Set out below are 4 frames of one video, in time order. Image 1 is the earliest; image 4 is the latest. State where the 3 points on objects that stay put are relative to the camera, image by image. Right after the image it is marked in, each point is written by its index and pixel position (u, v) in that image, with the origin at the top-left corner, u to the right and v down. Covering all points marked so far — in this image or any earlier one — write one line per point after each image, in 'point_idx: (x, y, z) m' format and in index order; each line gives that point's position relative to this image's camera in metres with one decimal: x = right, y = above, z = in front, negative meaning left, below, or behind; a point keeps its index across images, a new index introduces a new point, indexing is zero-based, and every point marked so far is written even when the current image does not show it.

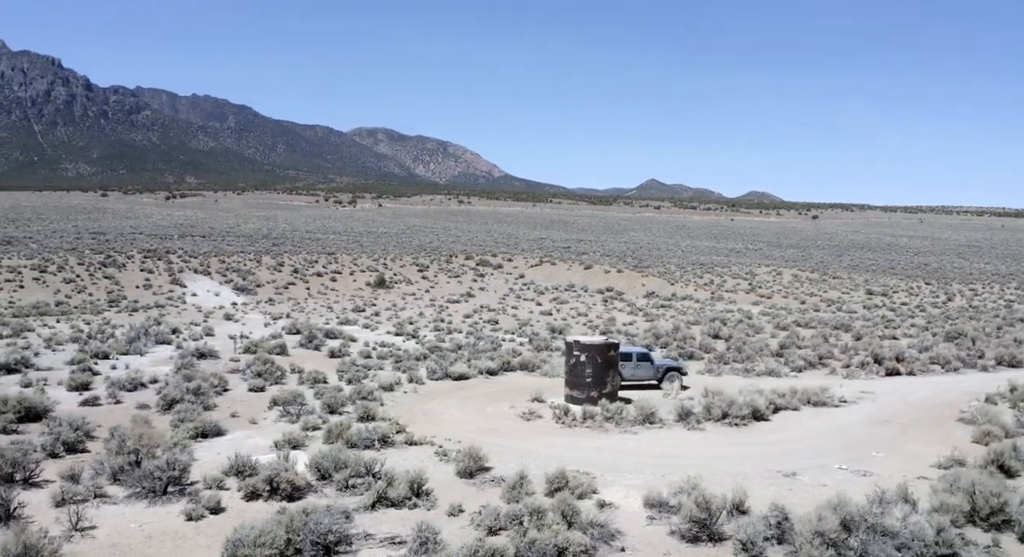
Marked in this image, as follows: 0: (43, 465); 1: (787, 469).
0: (-8.8, -3.5, +17.0) m
1: (+5.5, -3.8, +18.2) m
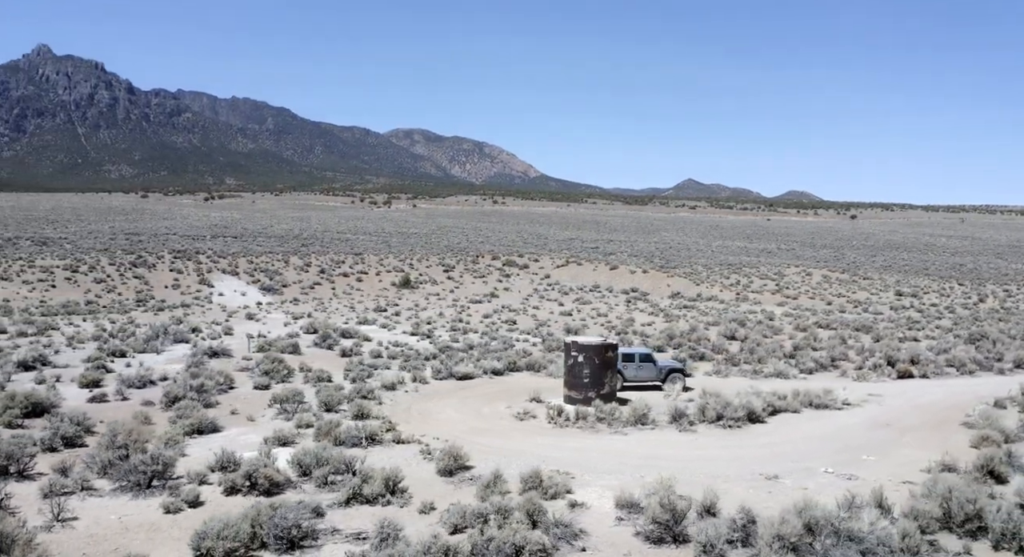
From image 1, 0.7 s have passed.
0: (-9.2, -3.5, +17.6) m
1: (+5.2, -3.9, +18.1) m
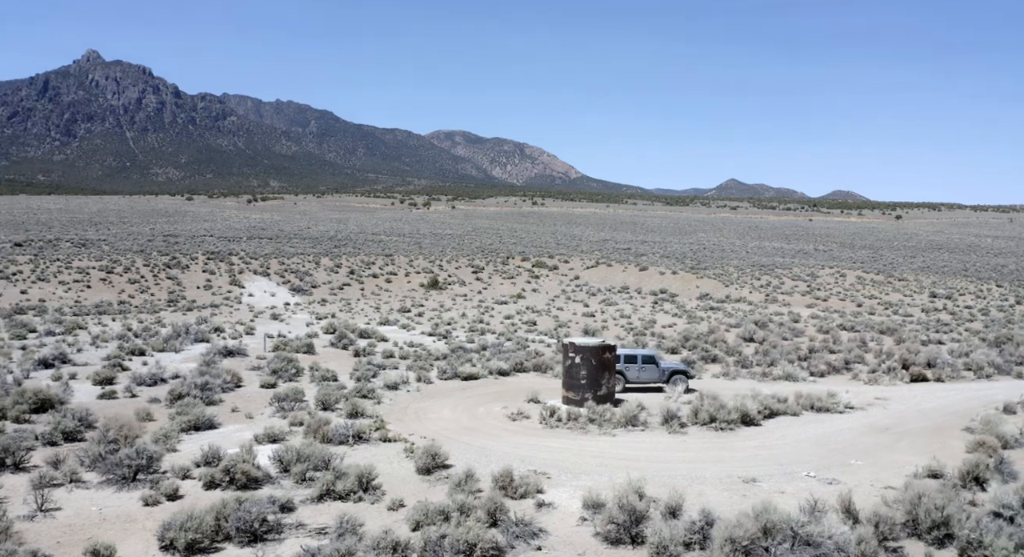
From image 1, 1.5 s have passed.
0: (-9.6, -3.5, +18.3) m
1: (+4.7, -3.9, +18.1) m
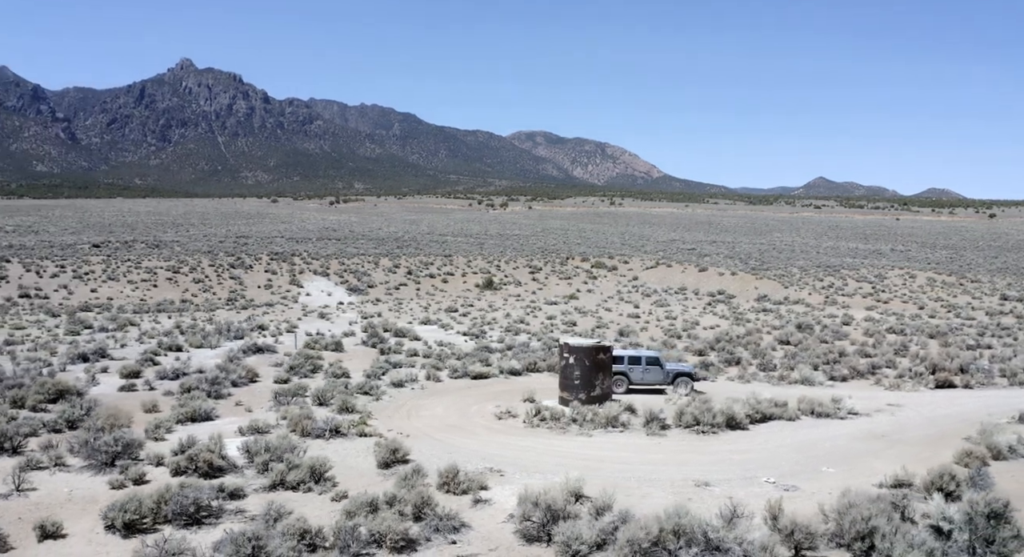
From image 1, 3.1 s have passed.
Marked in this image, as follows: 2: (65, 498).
0: (-10.4, -3.5, +19.8) m
1: (+3.8, -3.9, +18.0) m
2: (-8.0, -4.0, +16.3) m
